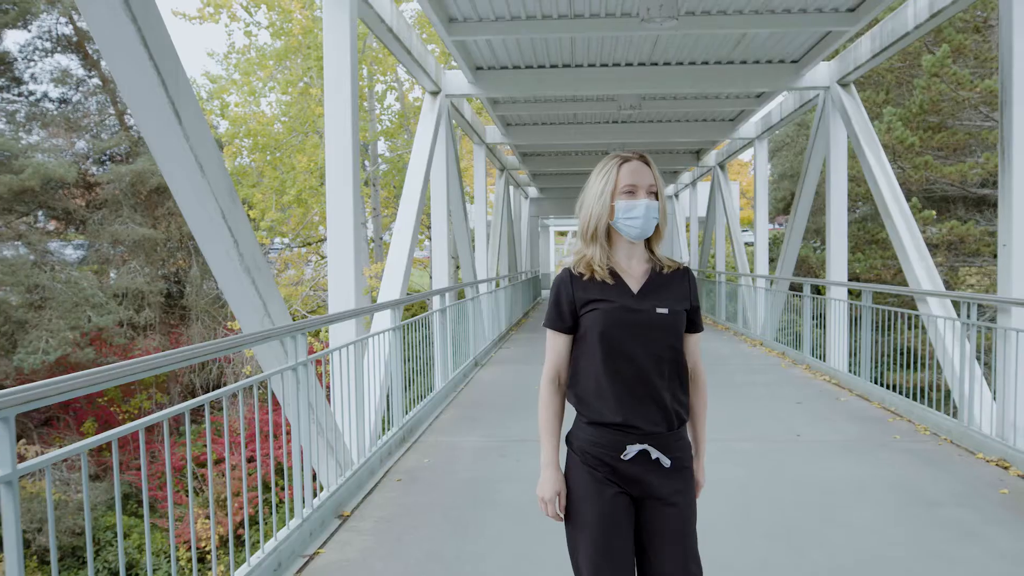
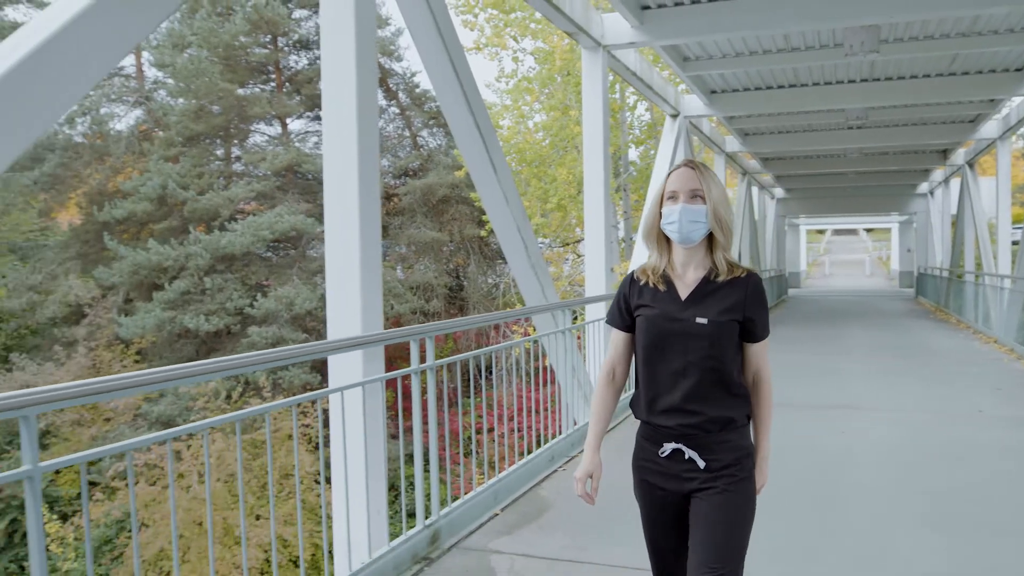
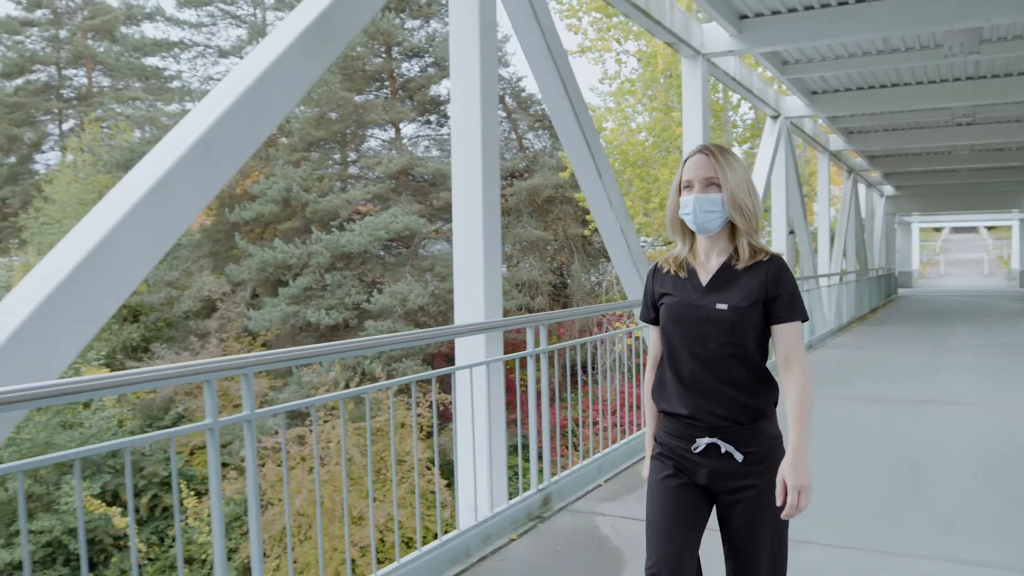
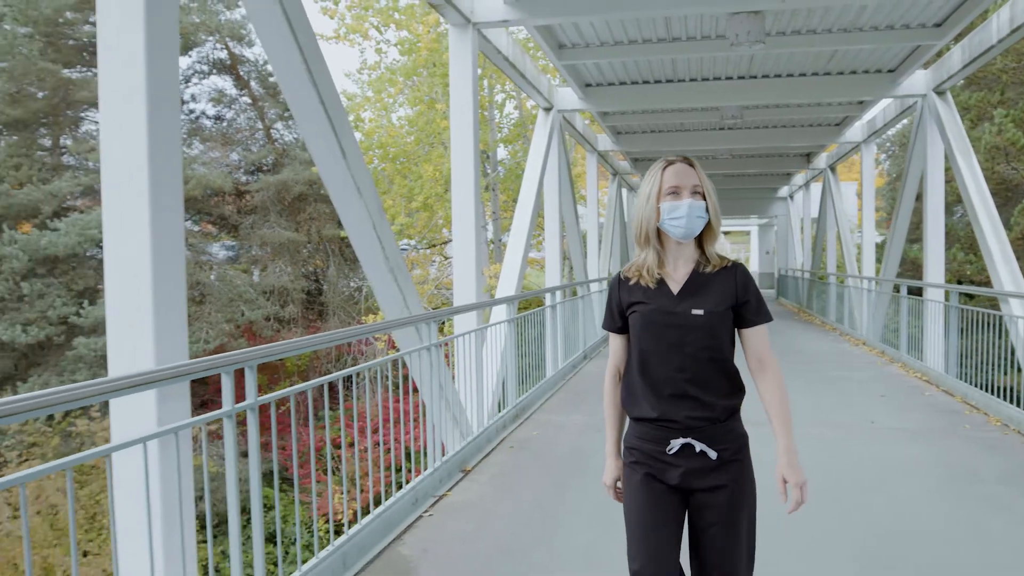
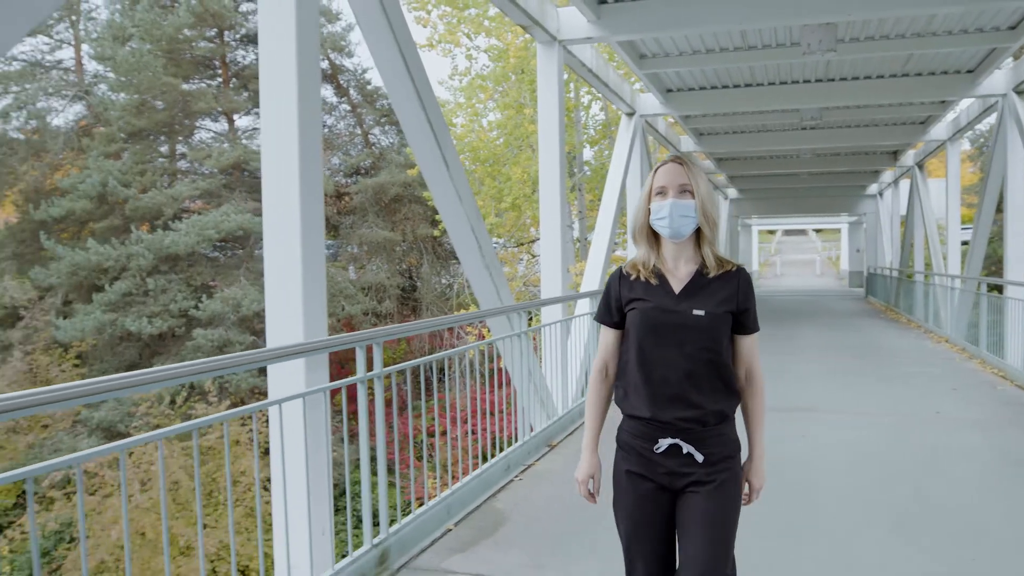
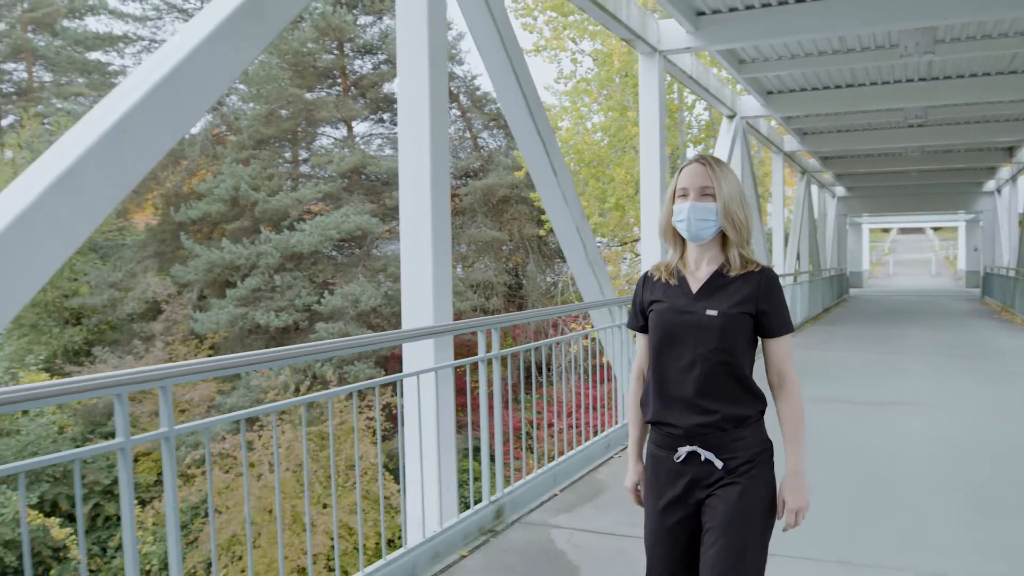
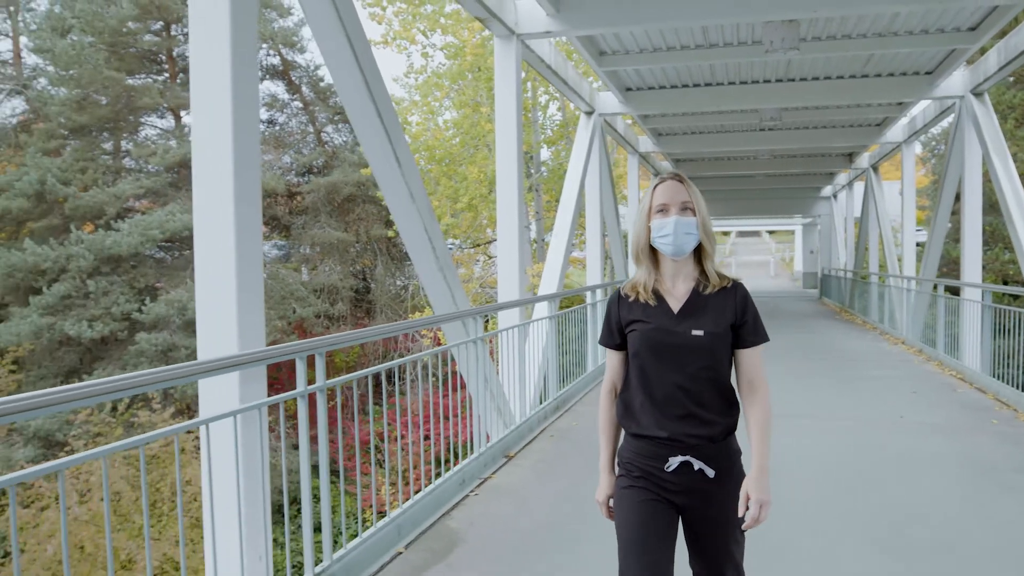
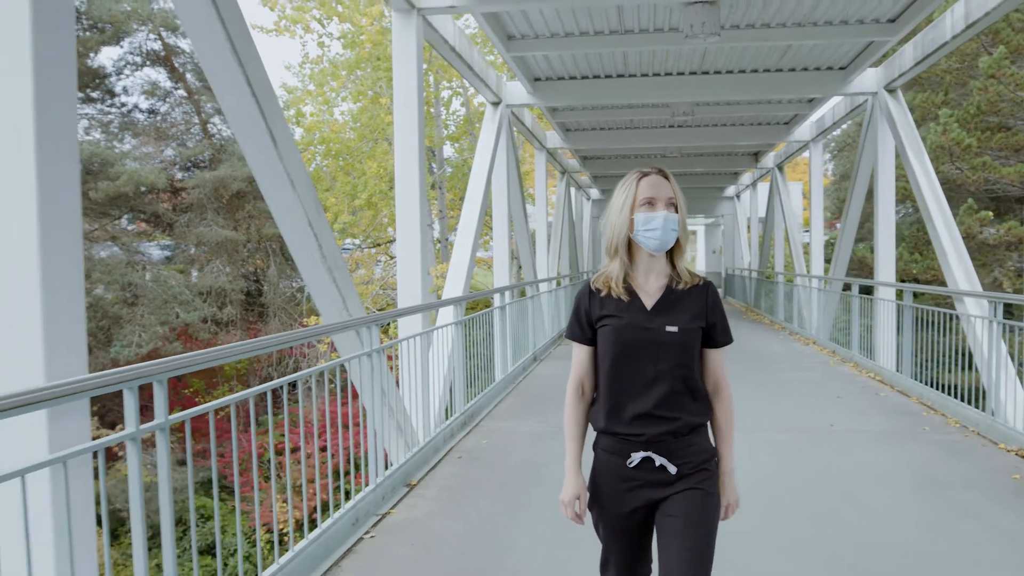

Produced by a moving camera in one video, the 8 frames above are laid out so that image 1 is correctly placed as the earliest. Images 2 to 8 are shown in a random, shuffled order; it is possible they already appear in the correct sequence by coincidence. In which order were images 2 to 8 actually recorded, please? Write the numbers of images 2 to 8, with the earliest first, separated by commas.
8, 4, 7, 5, 2, 6, 3
